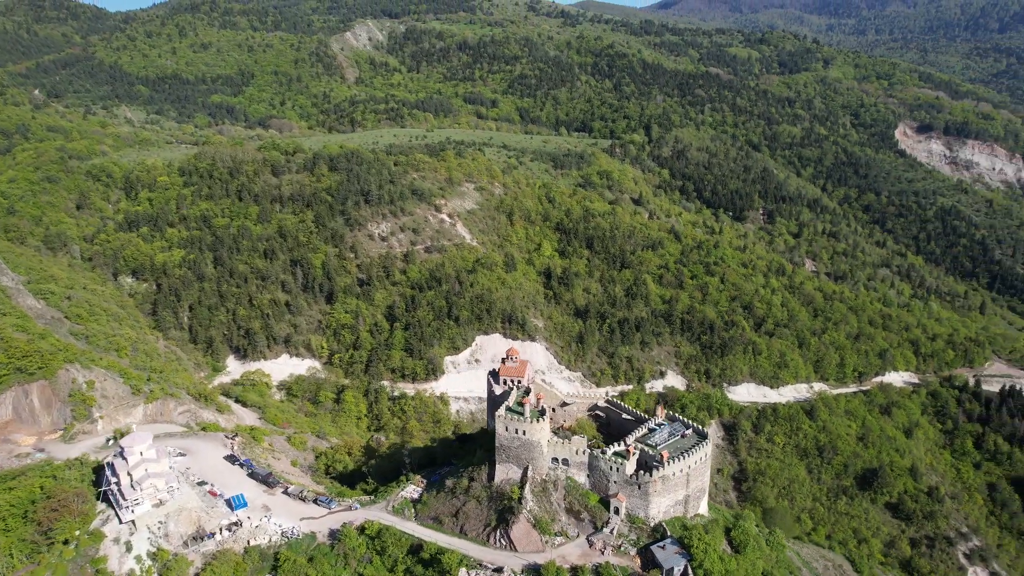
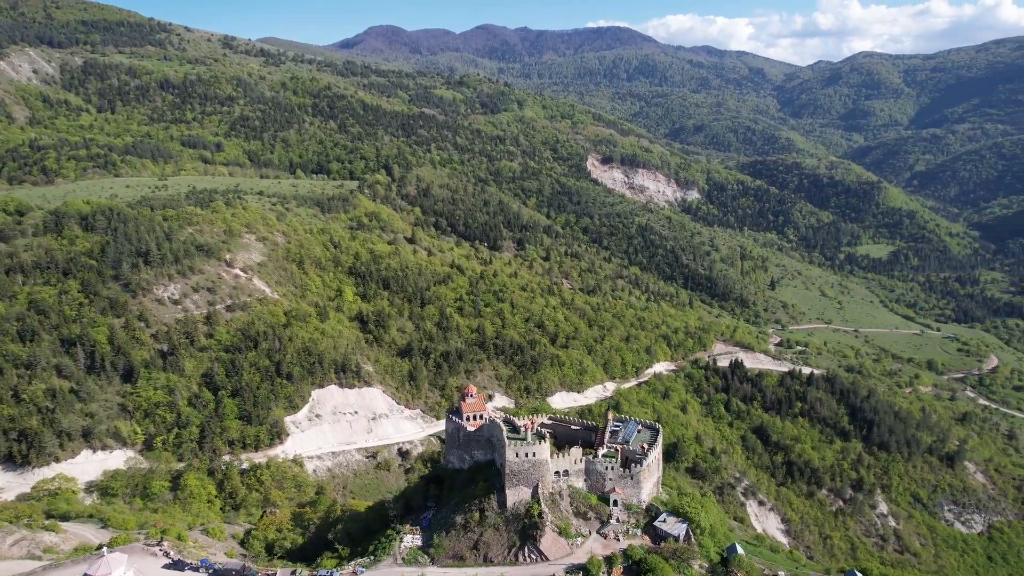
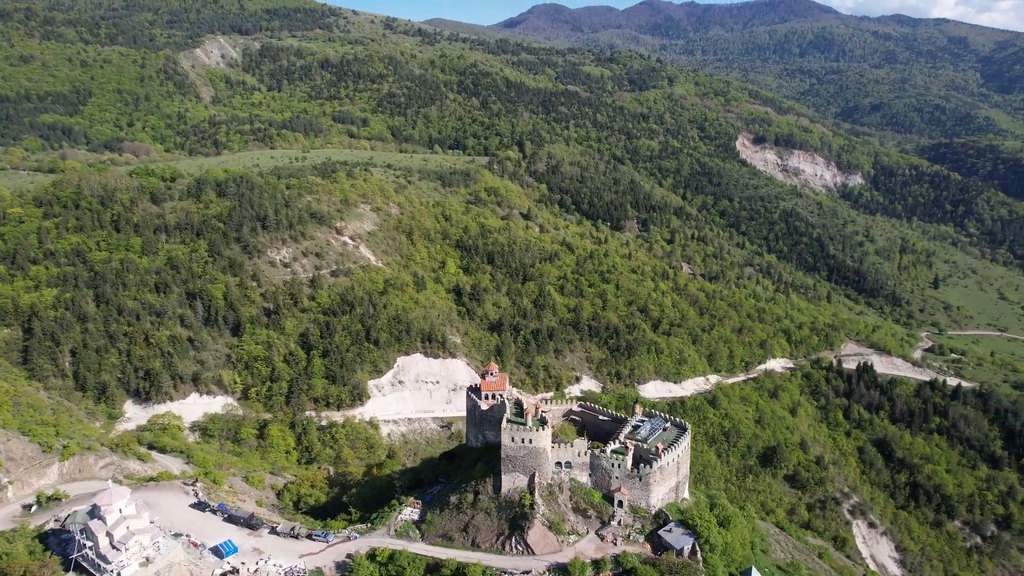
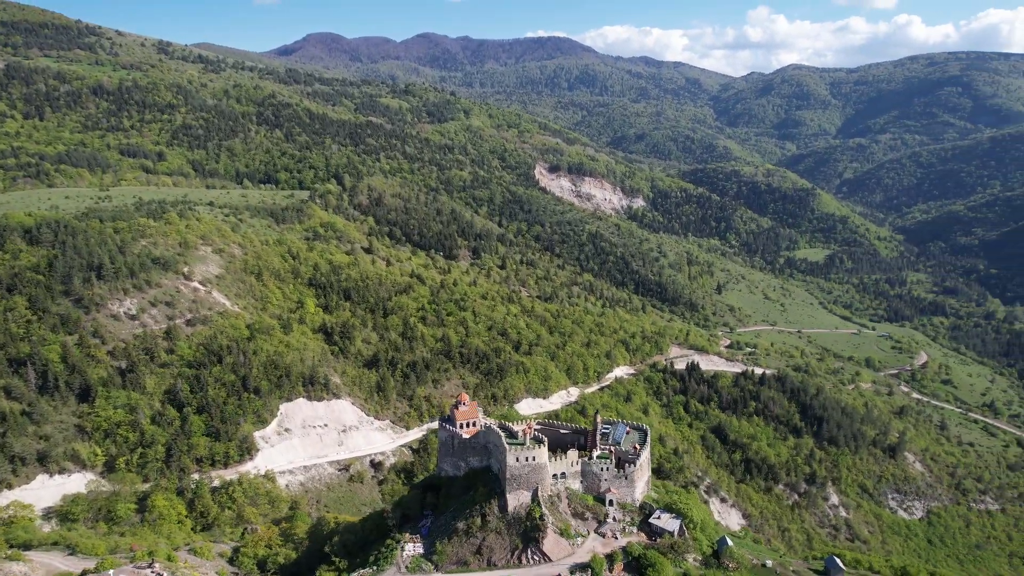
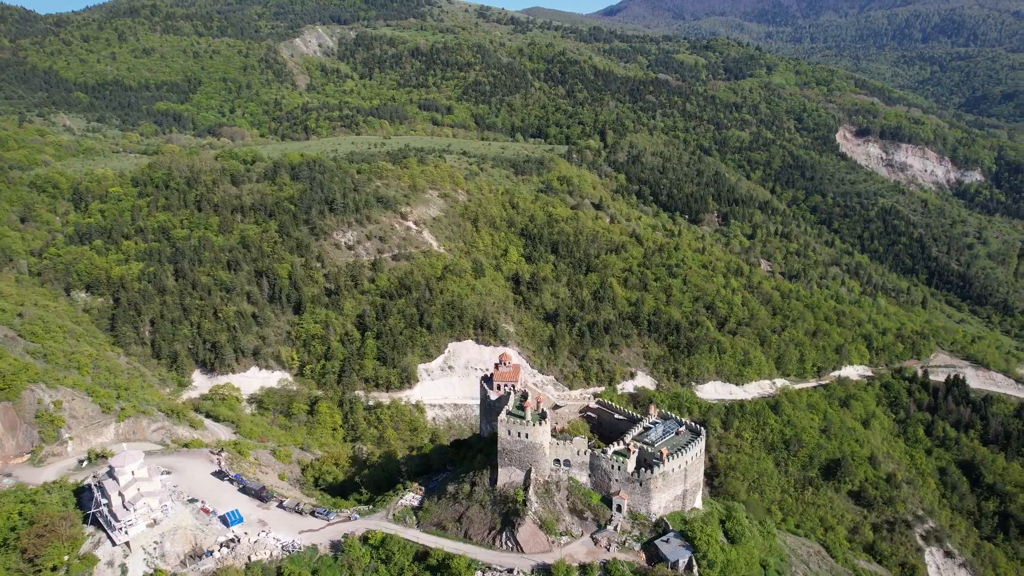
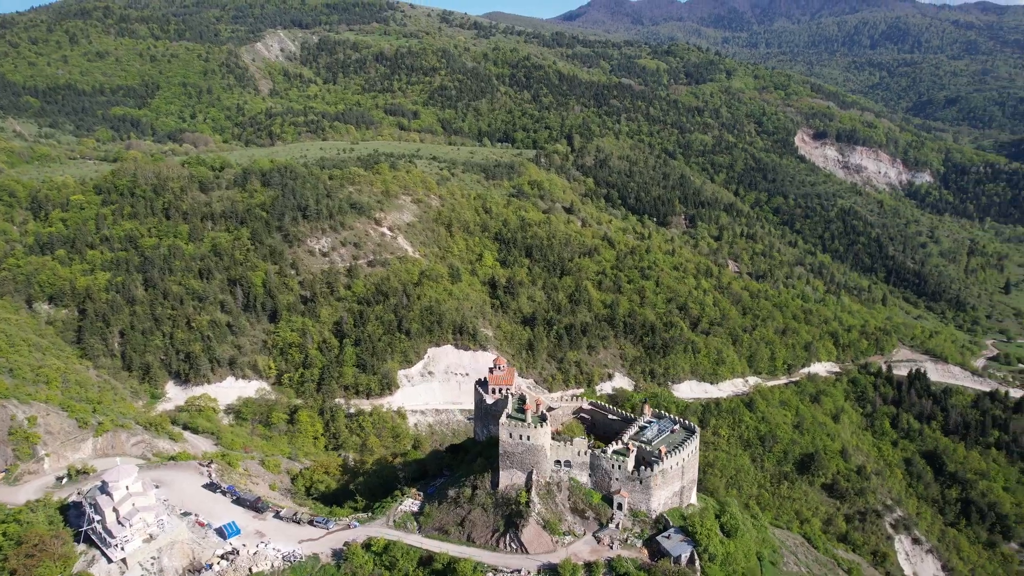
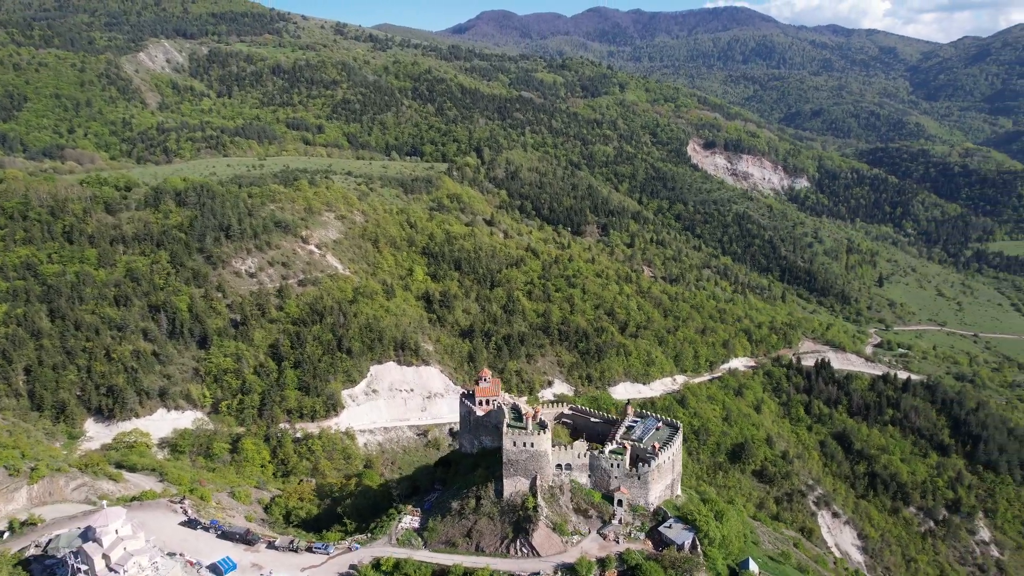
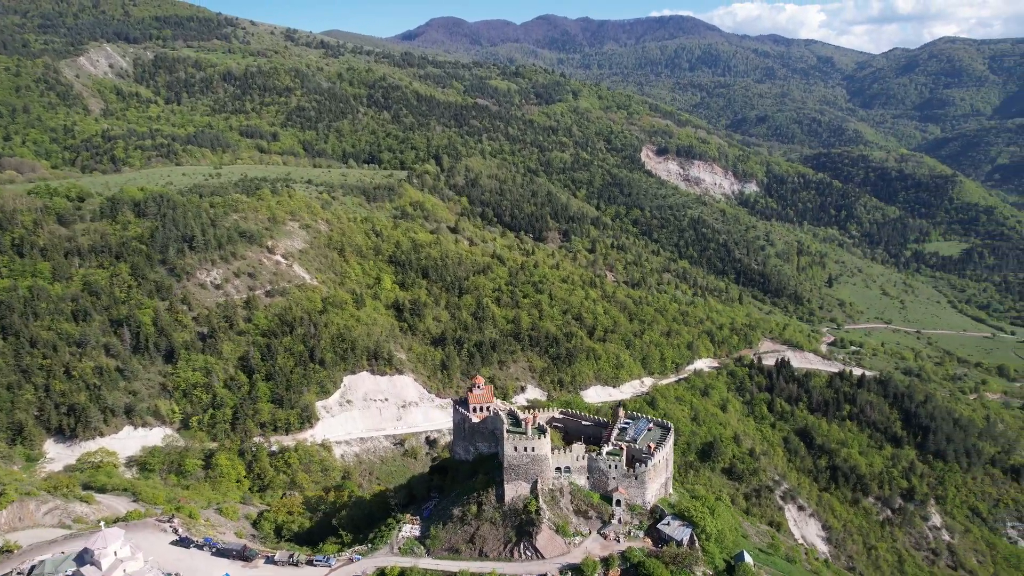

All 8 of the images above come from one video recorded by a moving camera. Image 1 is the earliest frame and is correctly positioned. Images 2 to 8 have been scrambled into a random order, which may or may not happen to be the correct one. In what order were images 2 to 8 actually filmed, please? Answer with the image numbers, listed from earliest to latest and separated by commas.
5, 6, 3, 7, 8, 2, 4
